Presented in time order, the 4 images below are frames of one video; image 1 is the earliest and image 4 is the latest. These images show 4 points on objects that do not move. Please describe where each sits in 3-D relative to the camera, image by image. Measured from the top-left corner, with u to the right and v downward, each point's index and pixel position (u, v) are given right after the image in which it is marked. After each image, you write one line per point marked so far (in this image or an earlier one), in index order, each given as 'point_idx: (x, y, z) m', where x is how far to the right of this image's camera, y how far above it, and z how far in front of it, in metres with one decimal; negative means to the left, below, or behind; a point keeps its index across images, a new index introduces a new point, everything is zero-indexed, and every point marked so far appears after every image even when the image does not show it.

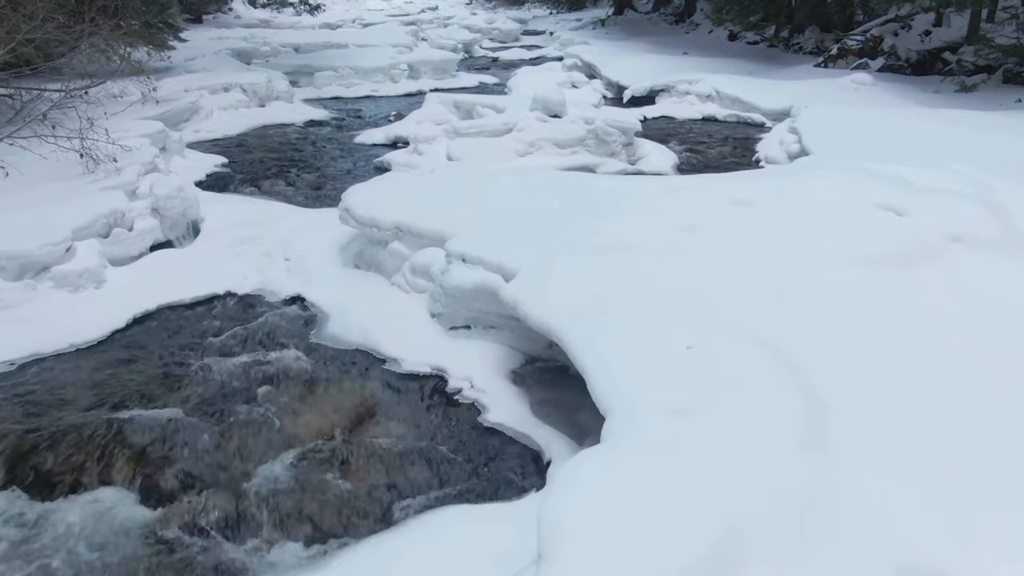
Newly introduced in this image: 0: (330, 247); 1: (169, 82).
0: (-1.4, +0.3, +6.6) m
1: (-5.2, +3.1, +13.2) m
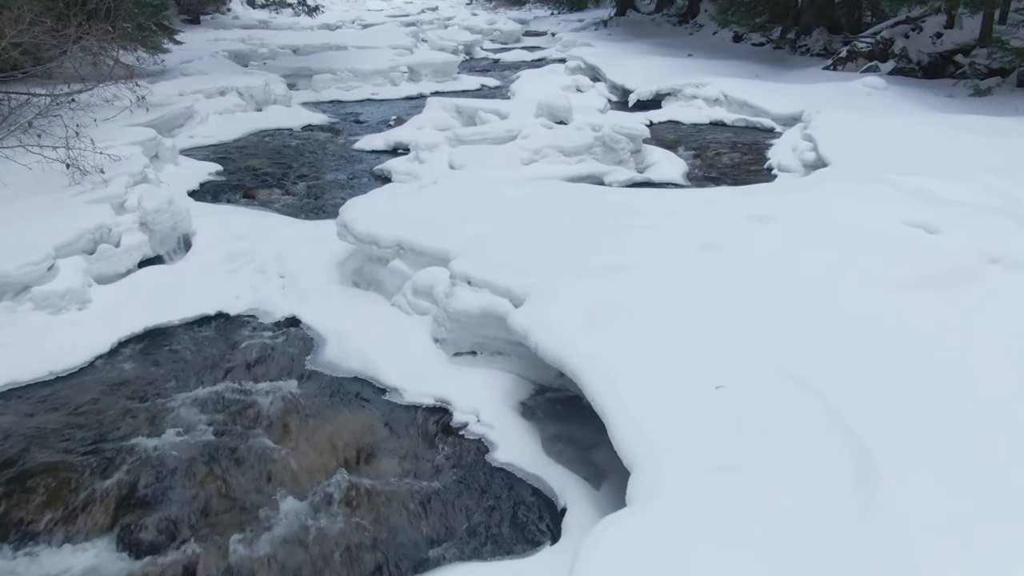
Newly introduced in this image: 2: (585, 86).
0: (-1.3, +0.2, +6.3) m
1: (-5.2, +3.0, +12.9) m
2: (+1.1, +3.1, +13.3) m
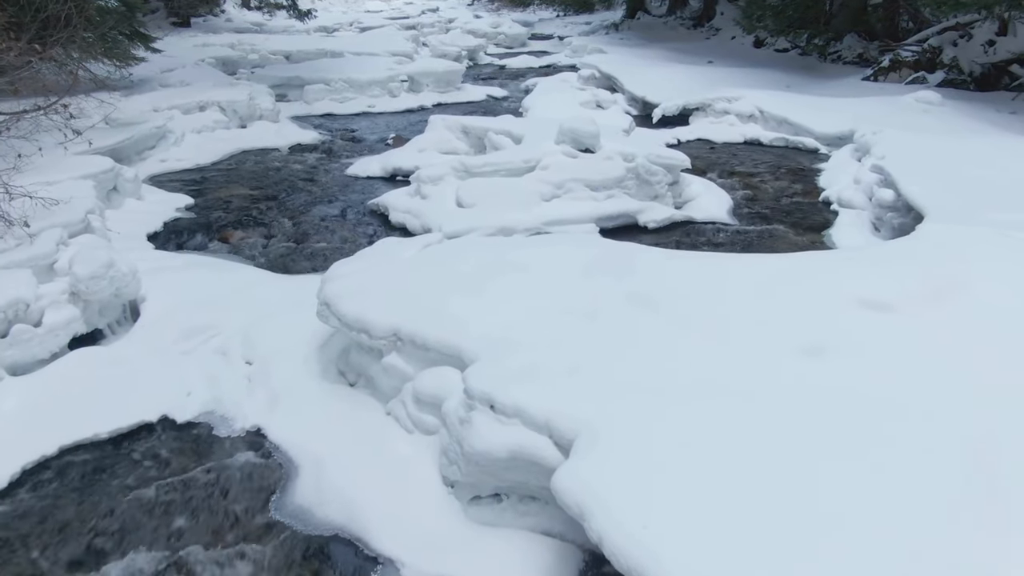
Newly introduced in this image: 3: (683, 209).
0: (-1.2, -0.3, +5.0) m
1: (-5.0, +2.5, +11.6) m
2: (+1.3, +2.6, +12.0) m
3: (+1.6, +0.7, +8.0) m
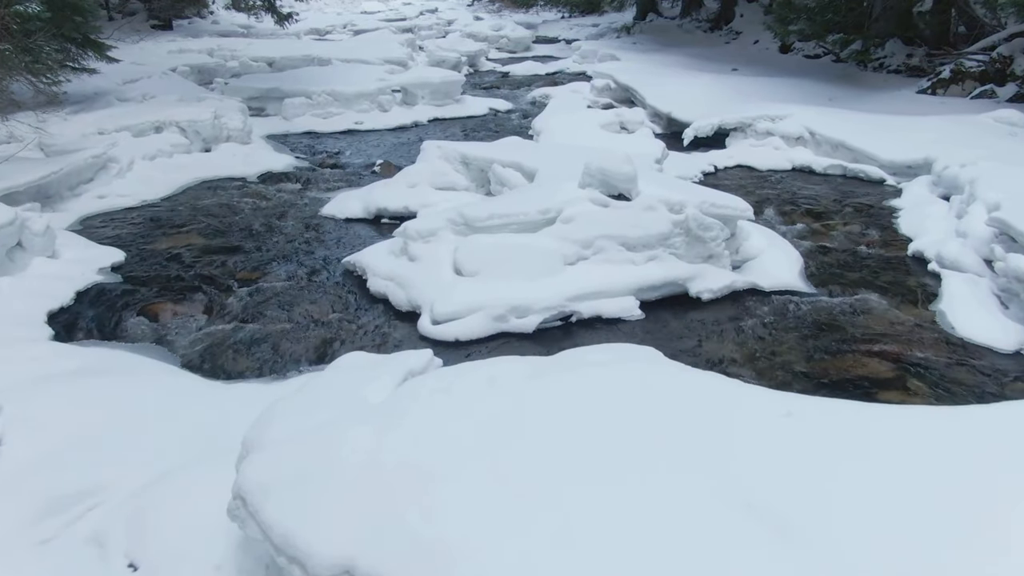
0: (-1.1, -0.9, +3.3) m
1: (-4.9, +1.9, +9.9) m
2: (+1.4, +2.0, +10.3) m
3: (+1.7, +0.1, +6.3) m
